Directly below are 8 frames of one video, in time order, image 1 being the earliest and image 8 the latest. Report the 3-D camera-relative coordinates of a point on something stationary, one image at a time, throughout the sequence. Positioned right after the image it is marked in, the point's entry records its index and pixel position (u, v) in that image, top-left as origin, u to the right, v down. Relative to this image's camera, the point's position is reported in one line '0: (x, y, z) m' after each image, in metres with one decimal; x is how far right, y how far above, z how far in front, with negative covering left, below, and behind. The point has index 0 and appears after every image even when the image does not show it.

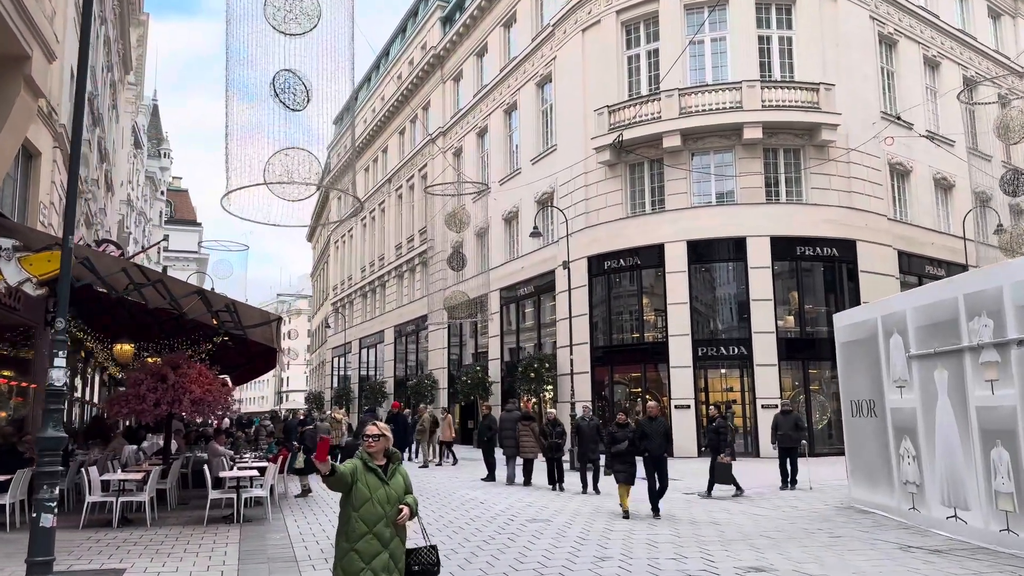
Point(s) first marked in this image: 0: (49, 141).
0: (-9.3, +3.0, +15.4) m
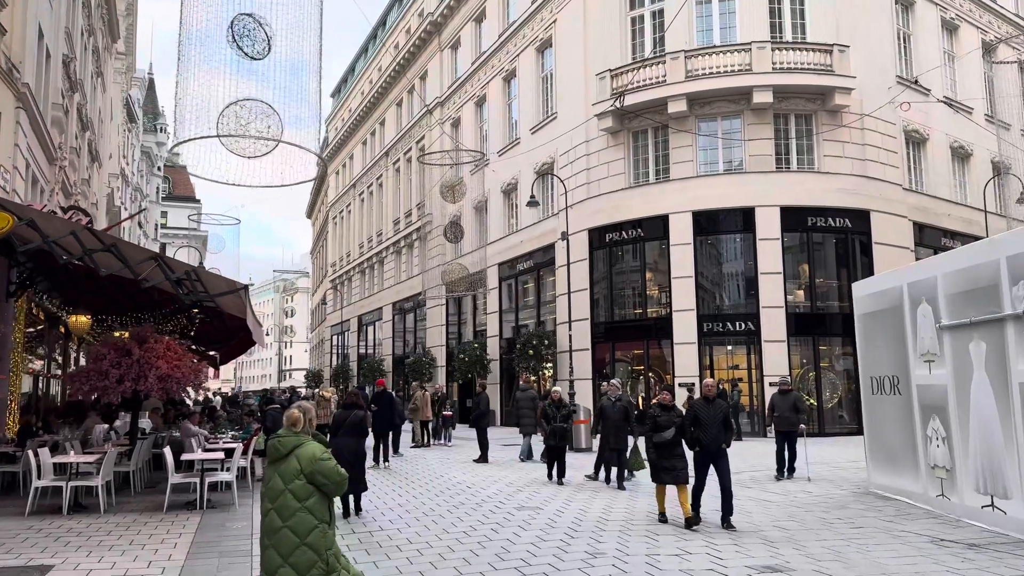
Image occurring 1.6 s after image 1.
0: (-9.5, +3.6, +14.3) m
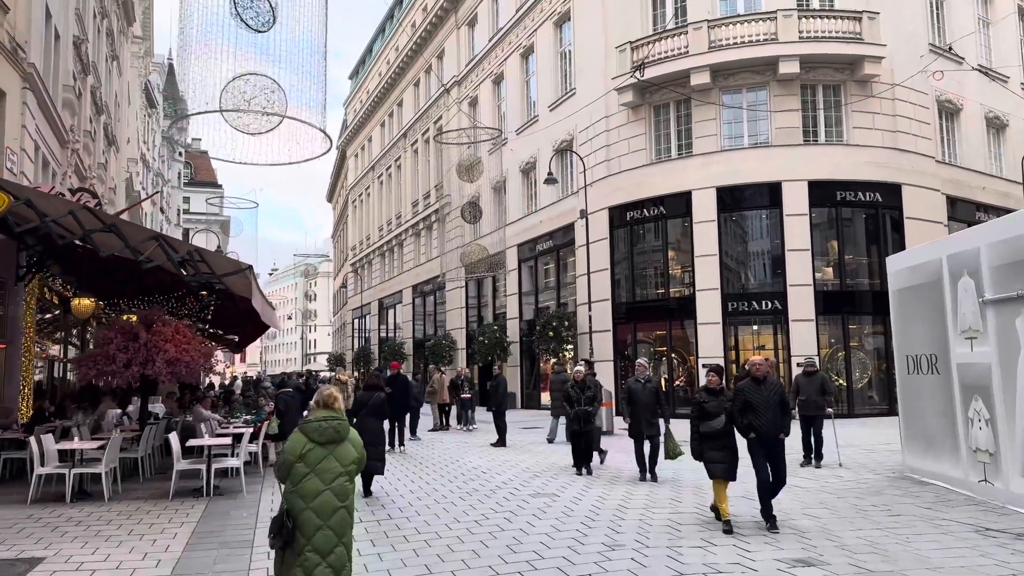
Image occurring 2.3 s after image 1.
0: (-9.2, +3.9, +14.1) m
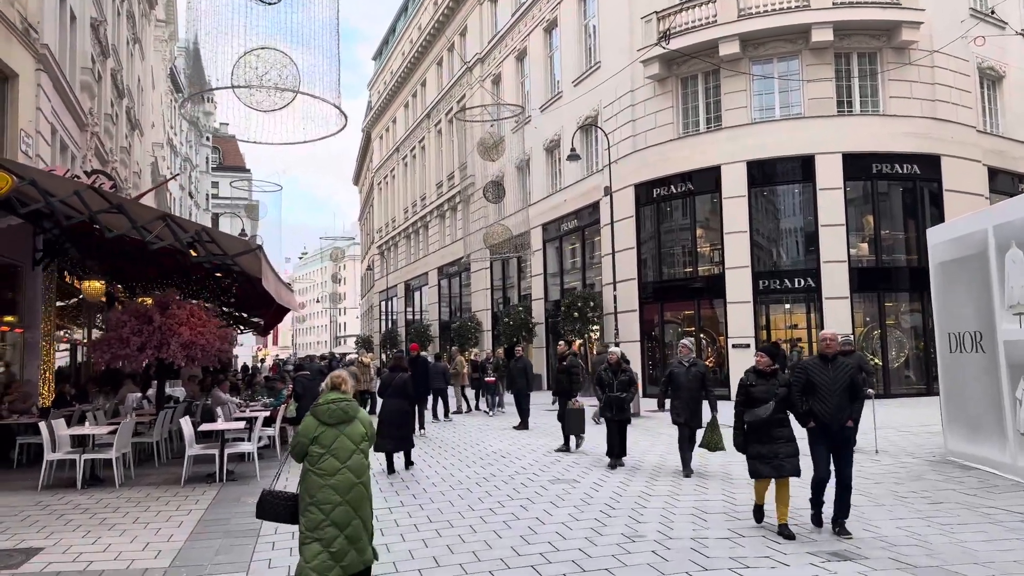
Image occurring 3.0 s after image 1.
0: (-8.8, +4.1, +13.9) m
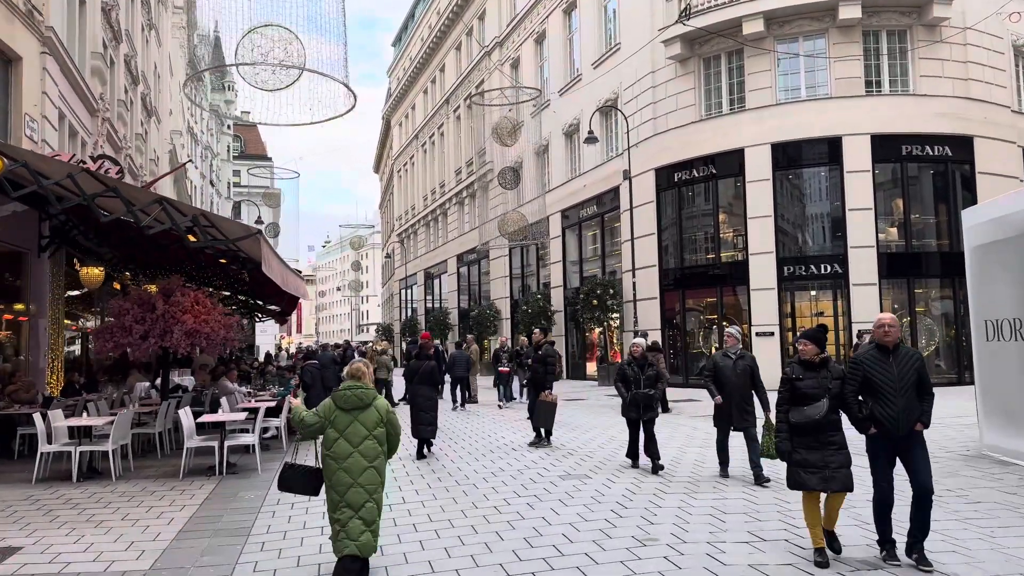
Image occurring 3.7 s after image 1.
0: (-8.6, +4.4, +13.7) m
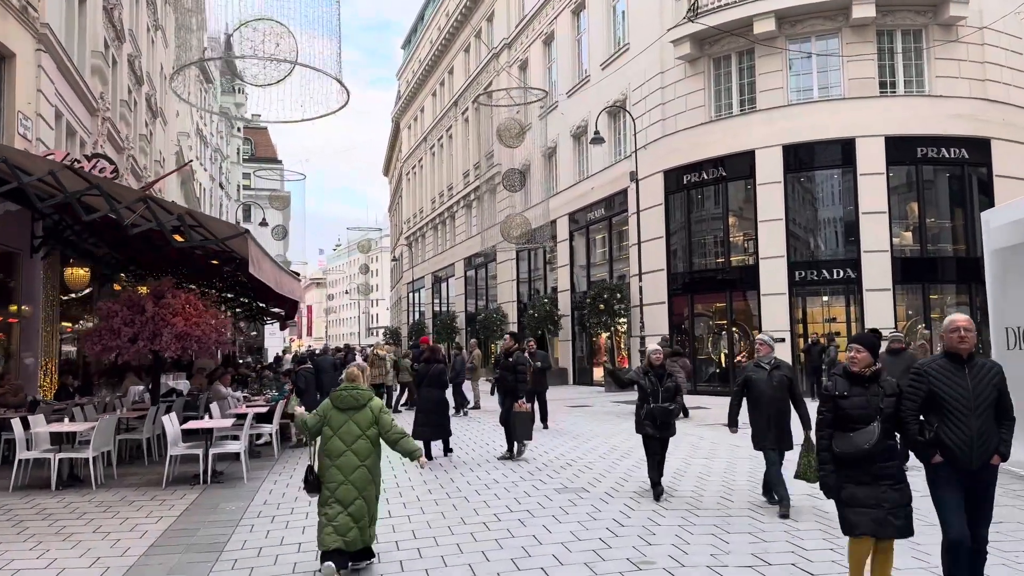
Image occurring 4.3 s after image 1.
0: (-8.6, +4.4, +13.4) m
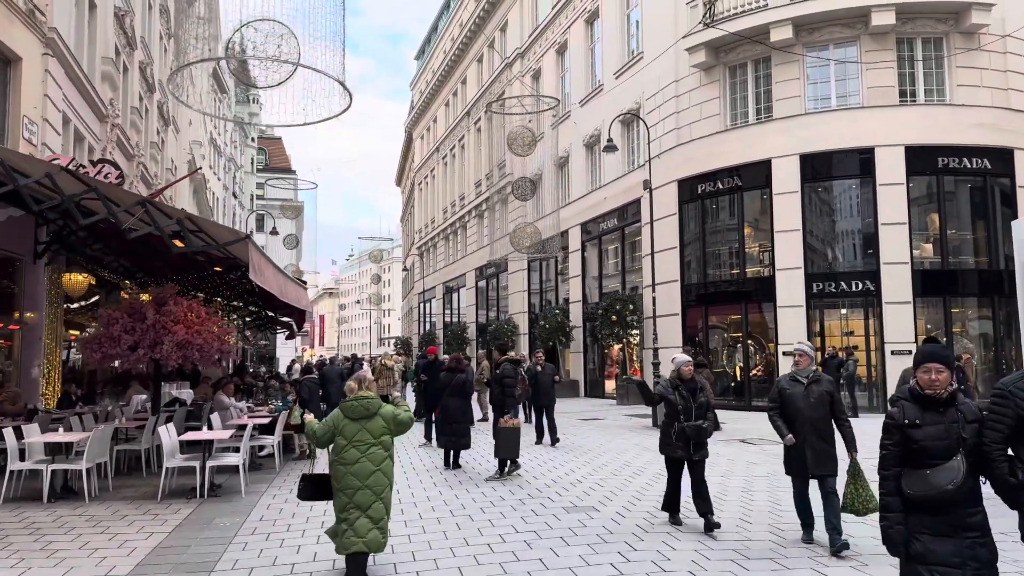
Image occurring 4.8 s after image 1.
0: (-8.4, +4.2, +13.3) m
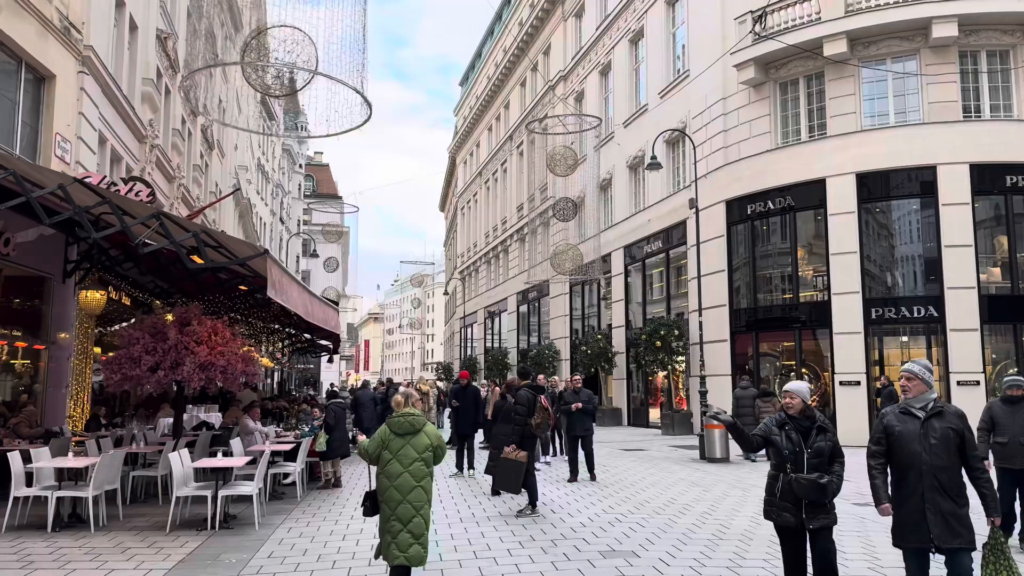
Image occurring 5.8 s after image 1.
0: (-7.7, +3.9, +13.3) m
